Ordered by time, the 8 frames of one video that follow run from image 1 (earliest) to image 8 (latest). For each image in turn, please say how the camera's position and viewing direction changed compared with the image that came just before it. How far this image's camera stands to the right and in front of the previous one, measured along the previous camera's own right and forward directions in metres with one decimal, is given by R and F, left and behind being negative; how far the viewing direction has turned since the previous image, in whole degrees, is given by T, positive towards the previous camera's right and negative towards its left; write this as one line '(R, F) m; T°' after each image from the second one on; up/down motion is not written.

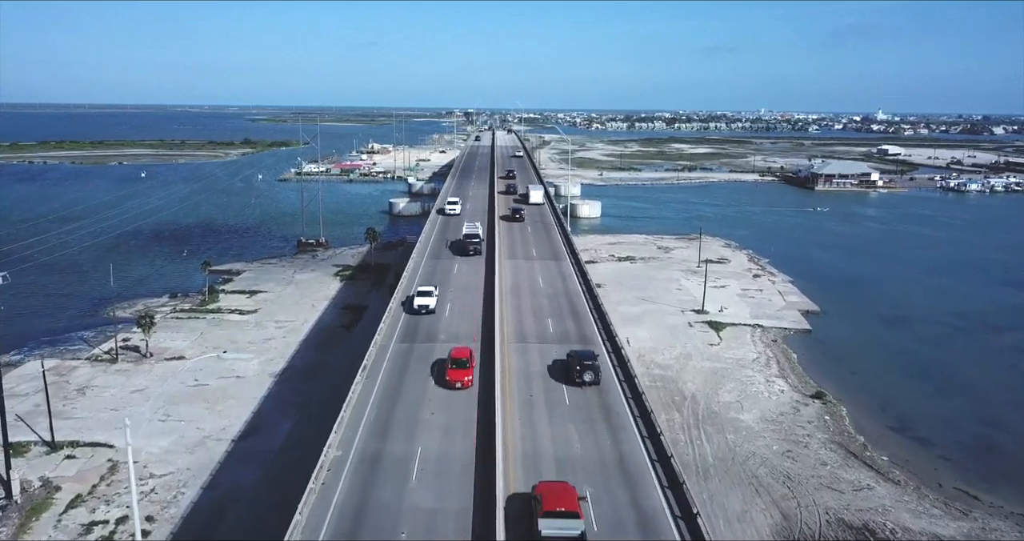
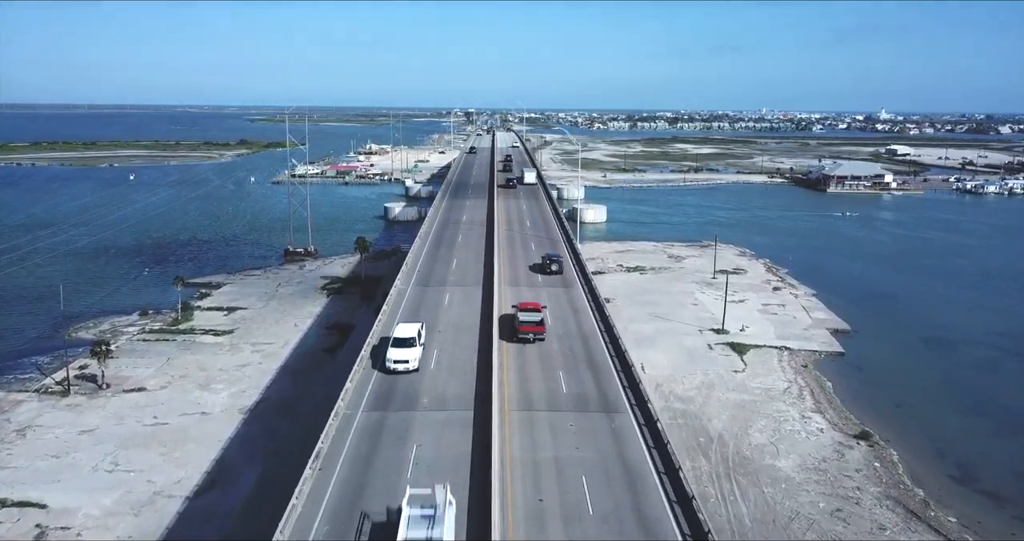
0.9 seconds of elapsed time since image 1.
(0.0, +3.5) m; 0°
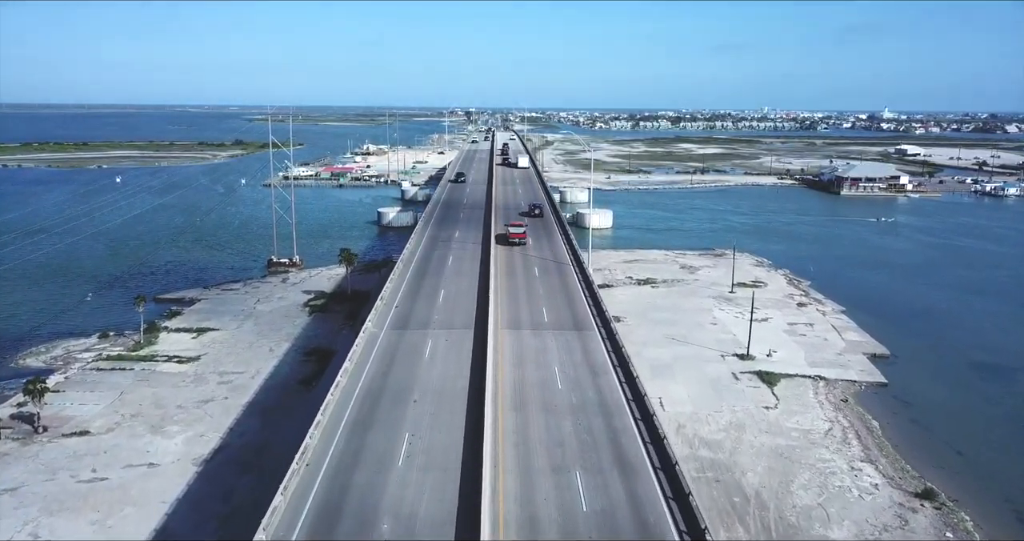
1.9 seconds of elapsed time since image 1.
(0.0, +3.8) m; 0°
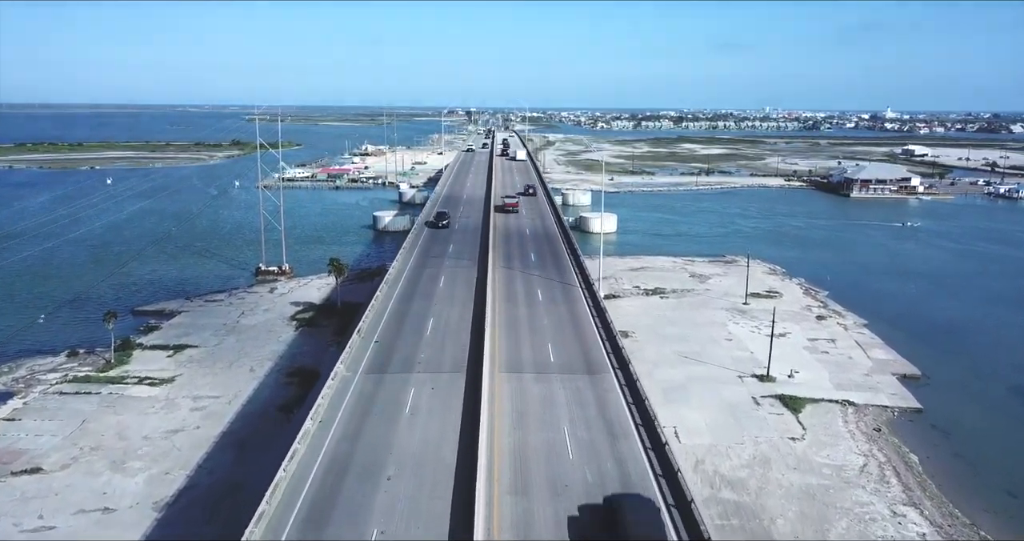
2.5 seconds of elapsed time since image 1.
(0.0, +2.5) m; 0°
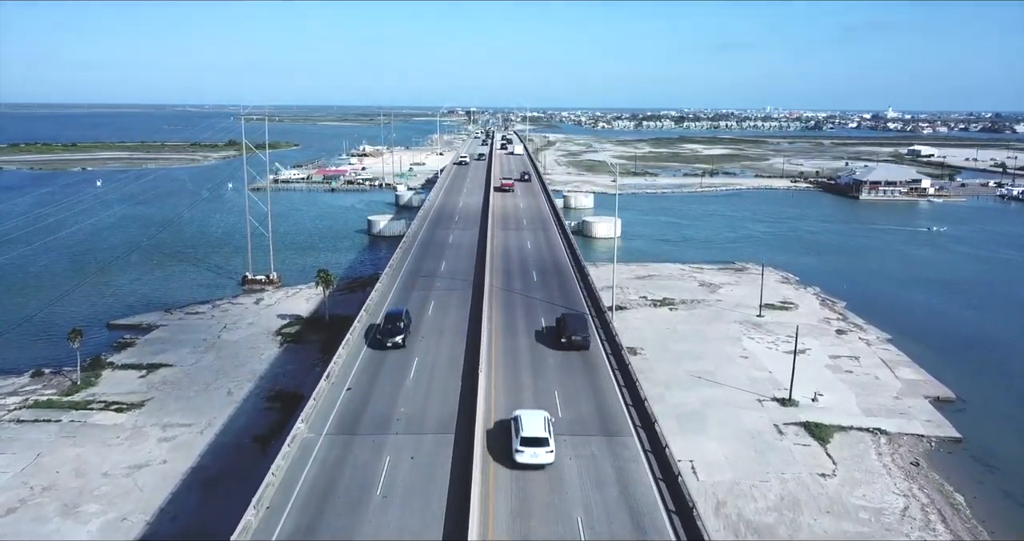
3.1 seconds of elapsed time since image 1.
(0.0, +2.4) m; 0°
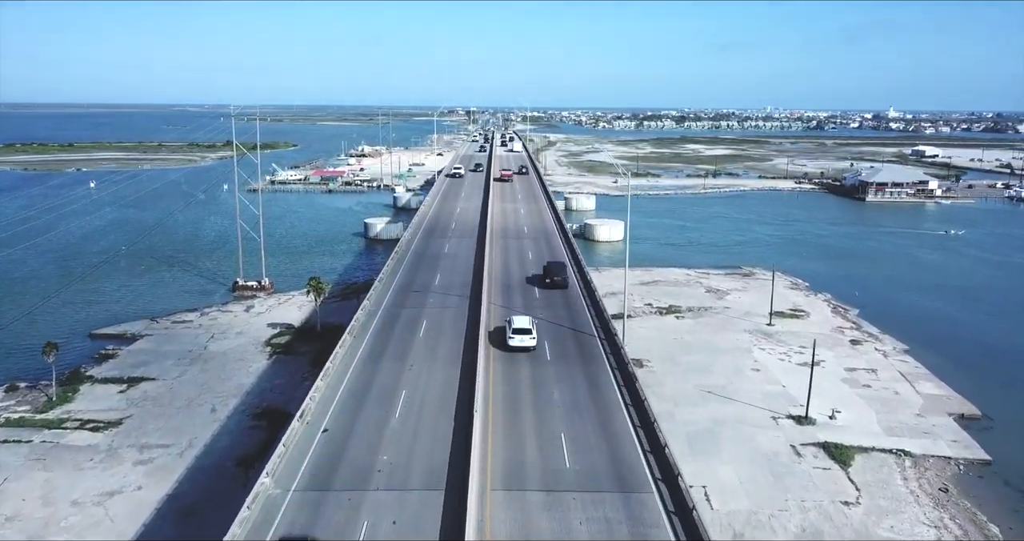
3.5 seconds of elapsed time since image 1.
(0.0, +1.5) m; 0°
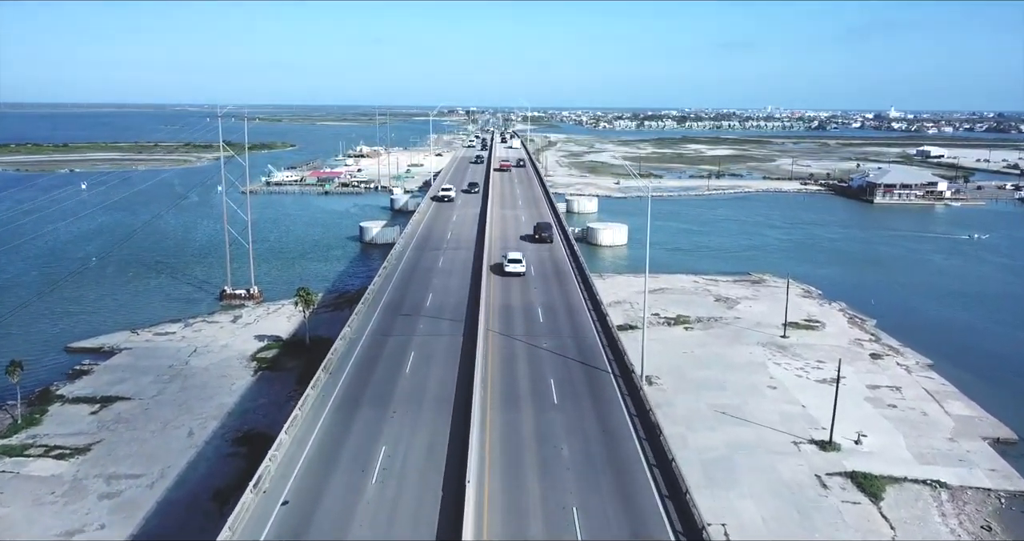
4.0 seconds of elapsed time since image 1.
(0.0, +1.9) m; 0°
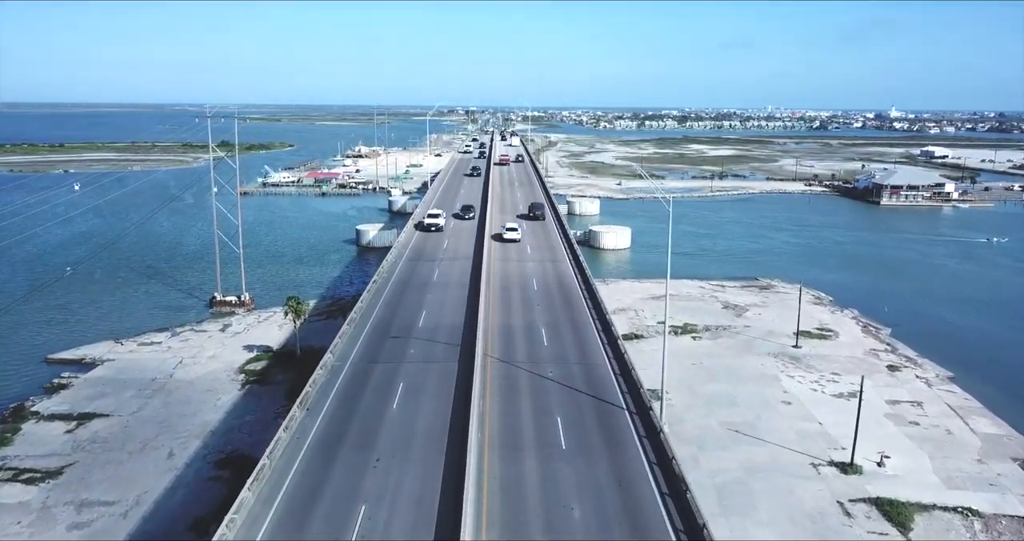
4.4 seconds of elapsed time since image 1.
(0.0, +1.5) m; 0°
